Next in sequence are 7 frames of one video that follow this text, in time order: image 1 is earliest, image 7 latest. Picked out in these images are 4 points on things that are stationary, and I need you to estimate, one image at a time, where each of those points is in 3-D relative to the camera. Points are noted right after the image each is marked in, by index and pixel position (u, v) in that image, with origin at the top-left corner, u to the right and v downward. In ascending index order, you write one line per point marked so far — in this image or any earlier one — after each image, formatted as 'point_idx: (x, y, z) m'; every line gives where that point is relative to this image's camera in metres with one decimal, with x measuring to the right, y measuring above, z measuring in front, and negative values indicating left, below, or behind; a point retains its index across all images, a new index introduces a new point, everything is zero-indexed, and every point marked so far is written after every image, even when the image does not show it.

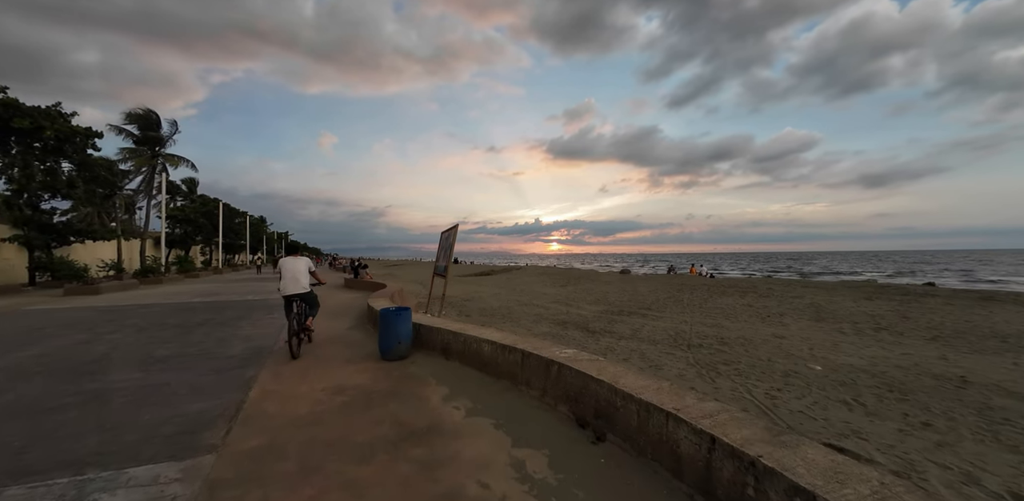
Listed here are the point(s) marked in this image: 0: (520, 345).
0: (+0.1, -1.1, +3.9) m
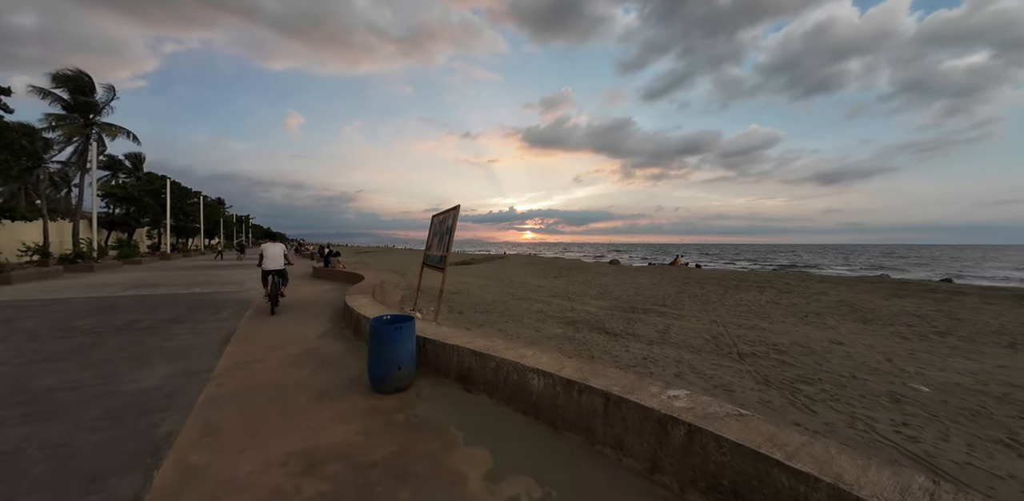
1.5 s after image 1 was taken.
0: (+0.6, -1.0, +2.6) m
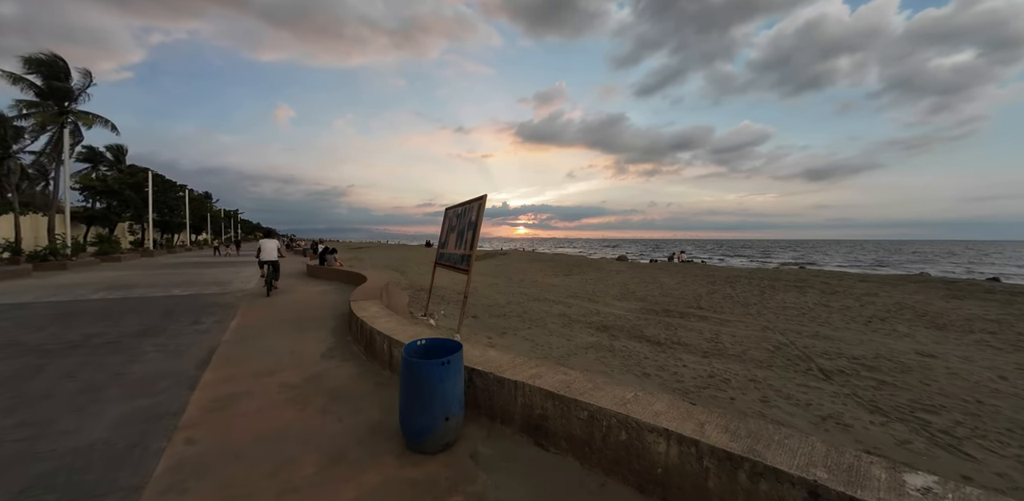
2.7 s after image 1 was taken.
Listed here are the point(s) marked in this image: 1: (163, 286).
0: (+1.3, -1.0, +1.7) m
1: (-10.2, -1.0, +10.0) m
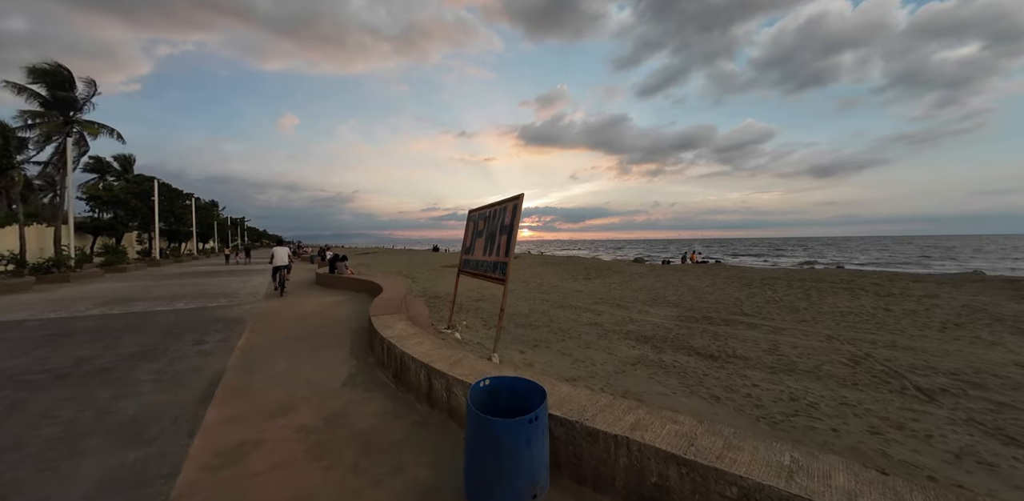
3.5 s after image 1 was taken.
0: (+1.8, -1.0, +1.0) m
1: (-9.5, -1.3, +9.5) m
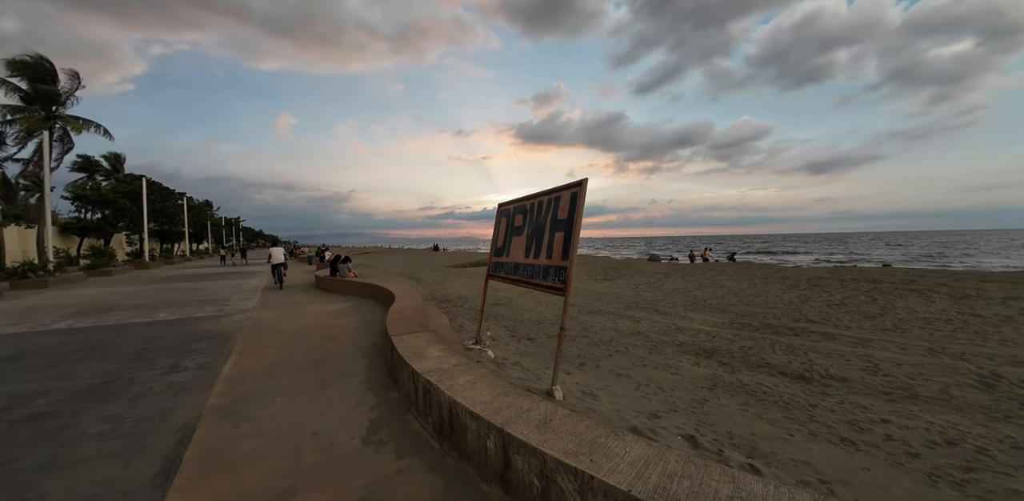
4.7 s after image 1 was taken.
0: (+2.5, -1.0, 0.0) m
1: (-8.9, -1.4, +8.4) m
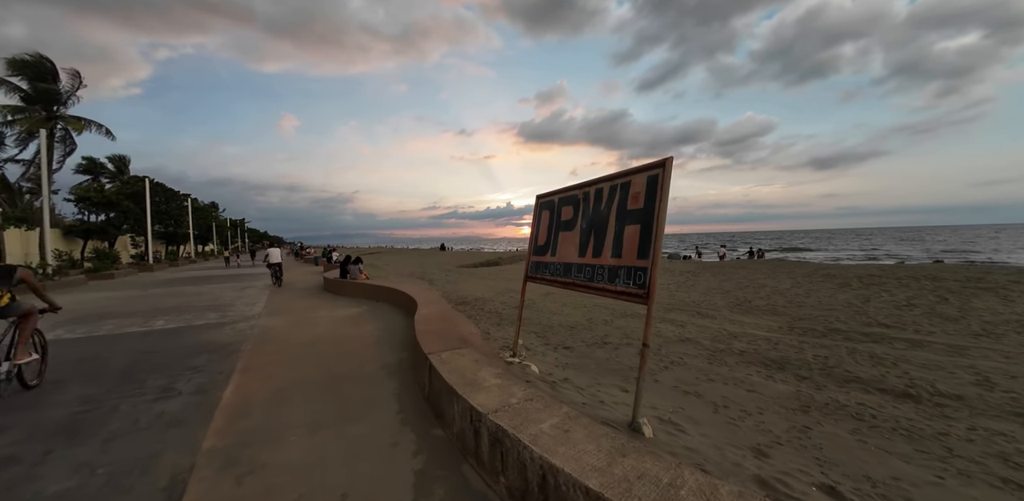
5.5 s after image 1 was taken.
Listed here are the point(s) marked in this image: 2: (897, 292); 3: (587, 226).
0: (+3.1, -1.0, -0.8) m
1: (-8.2, -1.4, +7.7) m
2: (+8.8, -0.9, +7.9) m
3: (+0.8, +0.3, +3.9) m
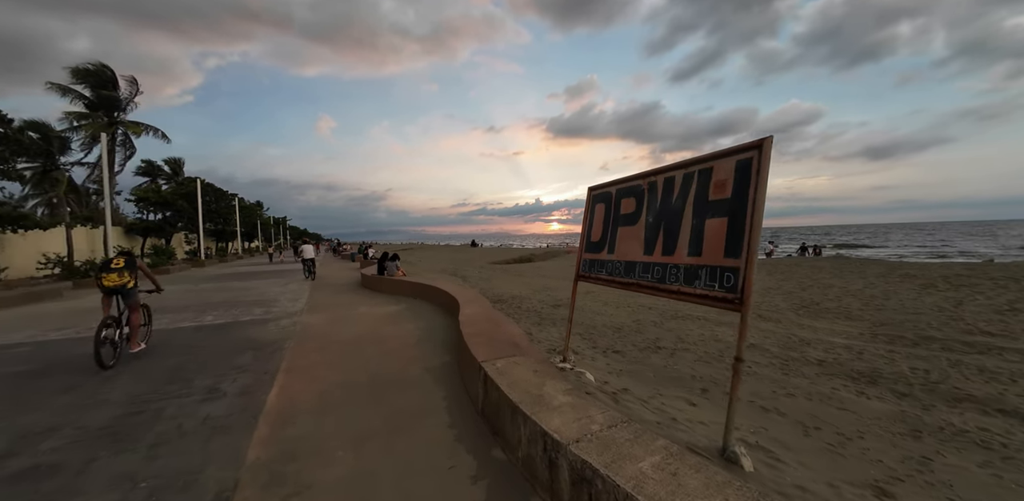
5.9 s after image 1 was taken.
0: (+3.3, -1.0, -1.4) m
1: (-7.3, -1.3, +8.0) m
2: (+9.7, -0.9, +6.8) m
3: (+1.4, +0.3, +3.5) m
